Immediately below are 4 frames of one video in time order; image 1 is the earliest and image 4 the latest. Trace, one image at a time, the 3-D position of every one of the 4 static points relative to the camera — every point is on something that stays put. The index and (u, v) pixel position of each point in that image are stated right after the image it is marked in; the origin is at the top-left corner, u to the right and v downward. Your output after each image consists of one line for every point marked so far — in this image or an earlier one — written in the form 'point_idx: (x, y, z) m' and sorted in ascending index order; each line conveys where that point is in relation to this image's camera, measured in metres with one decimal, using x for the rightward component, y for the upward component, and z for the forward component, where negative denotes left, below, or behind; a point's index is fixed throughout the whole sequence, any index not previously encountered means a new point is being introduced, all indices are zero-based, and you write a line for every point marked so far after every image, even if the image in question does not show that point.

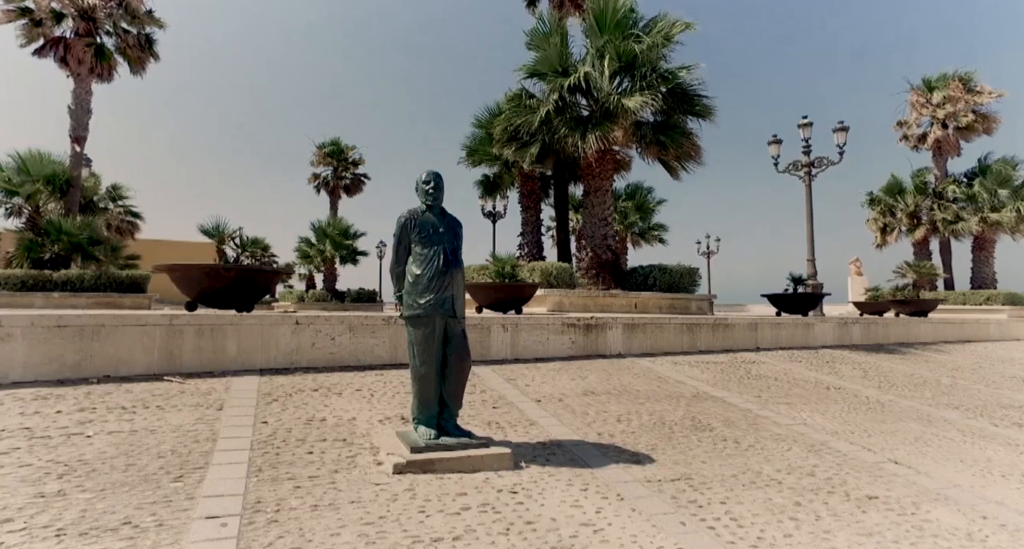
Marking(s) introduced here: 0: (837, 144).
0: (+10.6, +4.3, +17.2) m
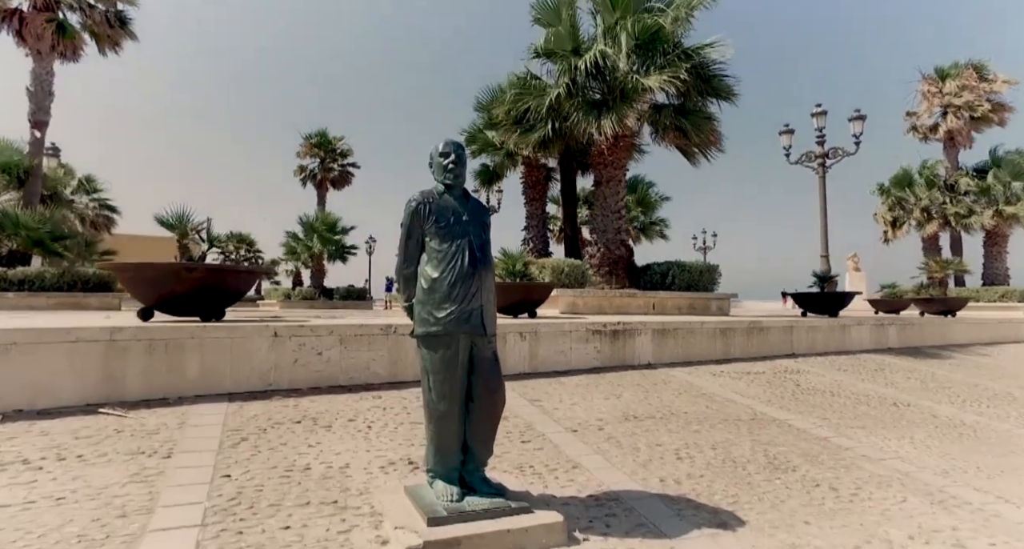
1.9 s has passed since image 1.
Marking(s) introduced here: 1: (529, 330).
0: (+10.6, +4.4, +16.4) m
1: (+0.2, -0.7, +6.4) m
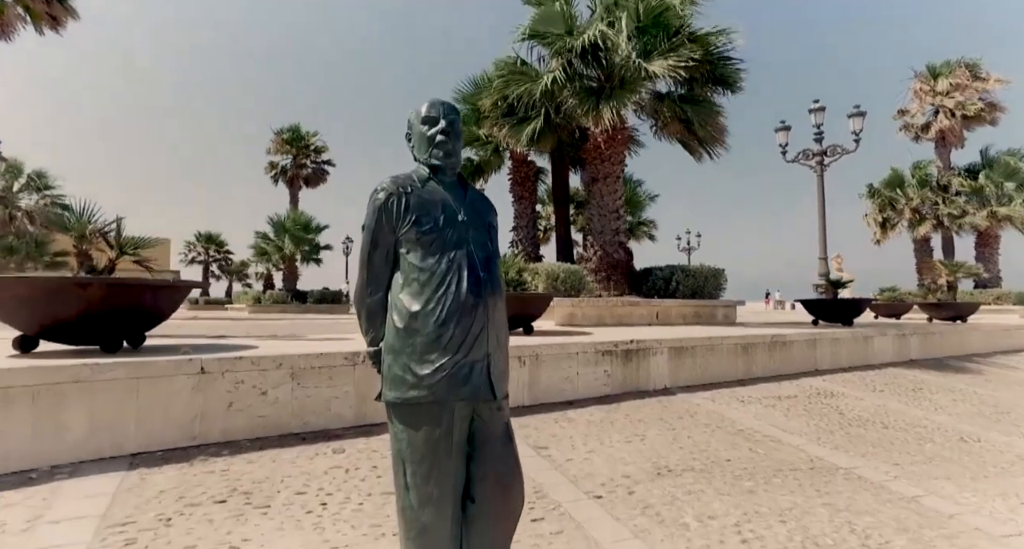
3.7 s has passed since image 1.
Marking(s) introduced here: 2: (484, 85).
0: (+10.2, +4.3, +15.6) m
1: (+0.2, -0.8, +5.3) m
2: (-0.7, +4.7, +13.1) m
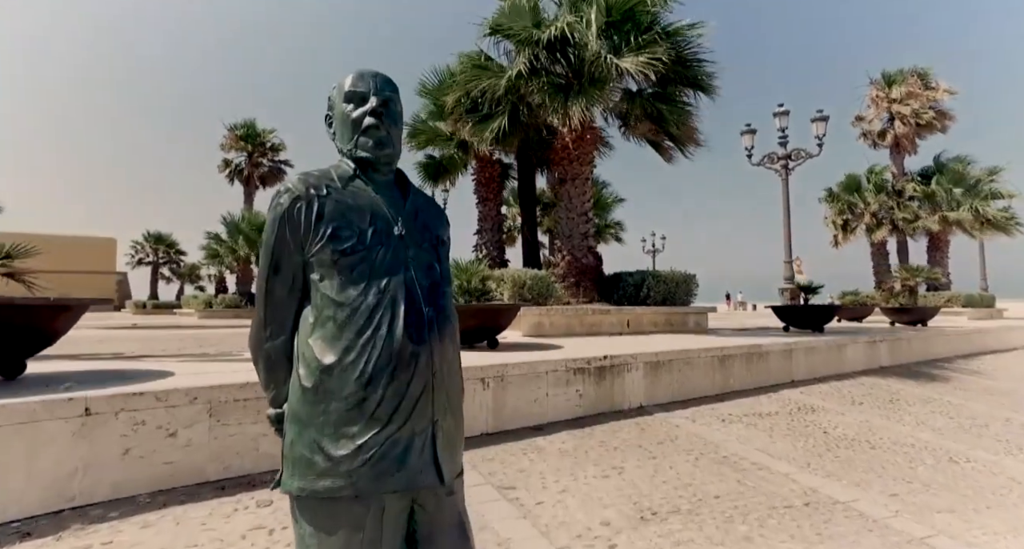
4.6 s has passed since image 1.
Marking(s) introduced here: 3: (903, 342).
0: (+9.2, +4.2, +15.7) m
1: (-0.2, -0.9, +4.8) m
2: (-1.6, +4.6, +12.4) m
3: (+7.5, -1.3, +10.1) m
